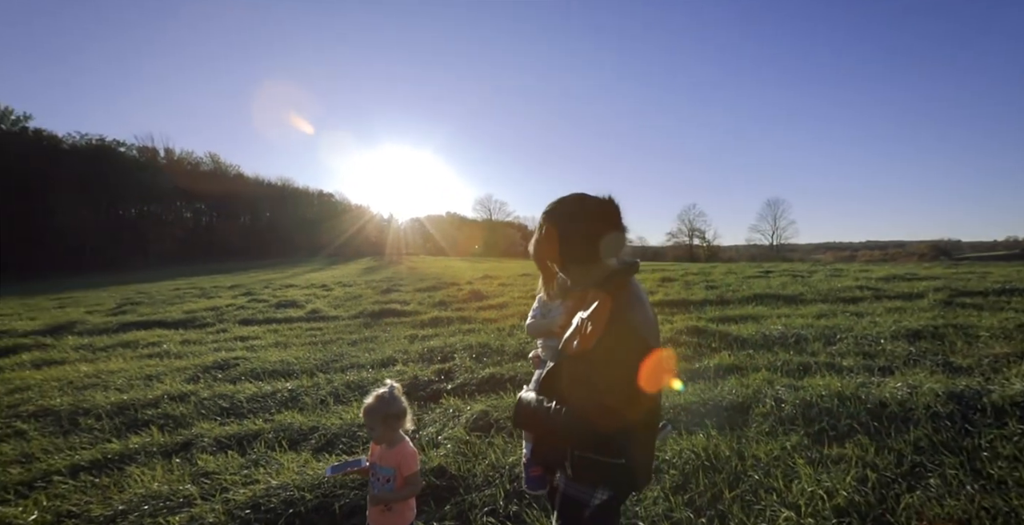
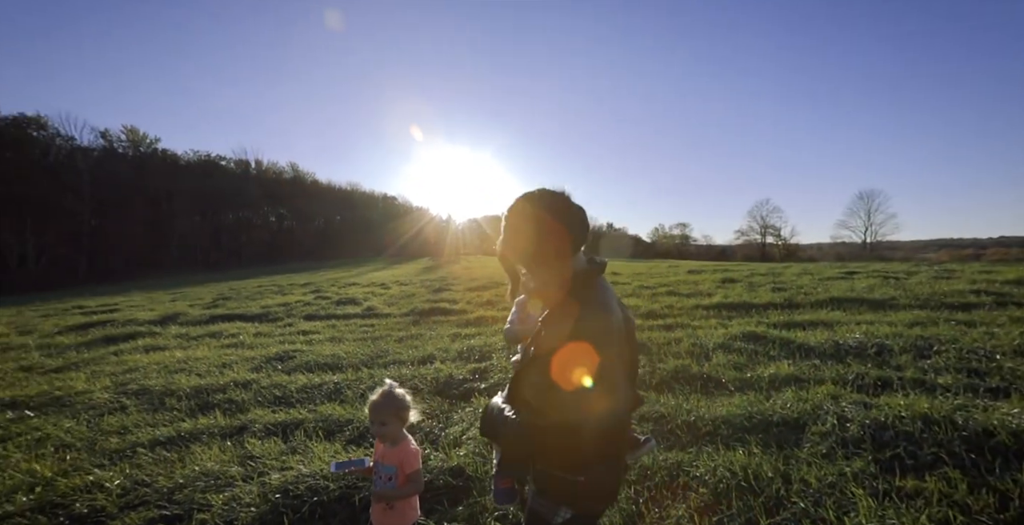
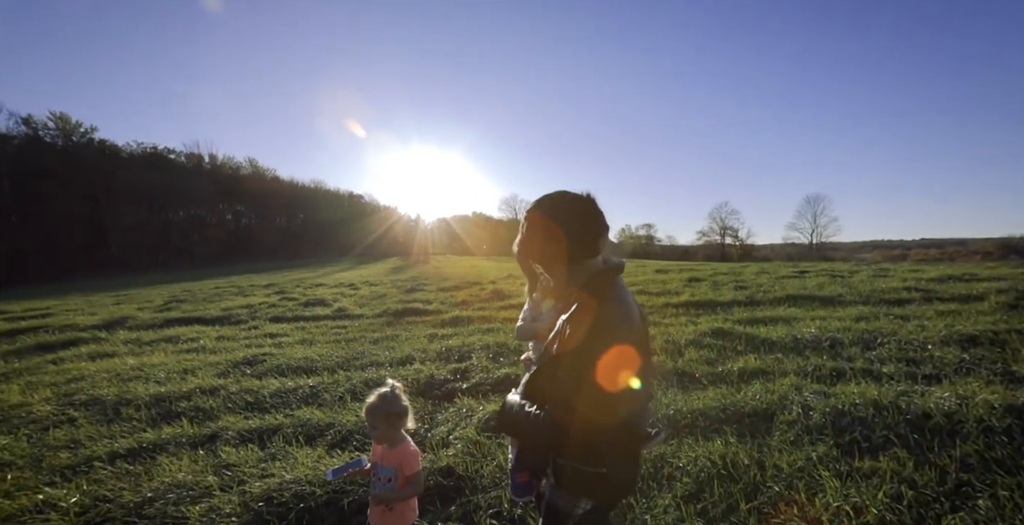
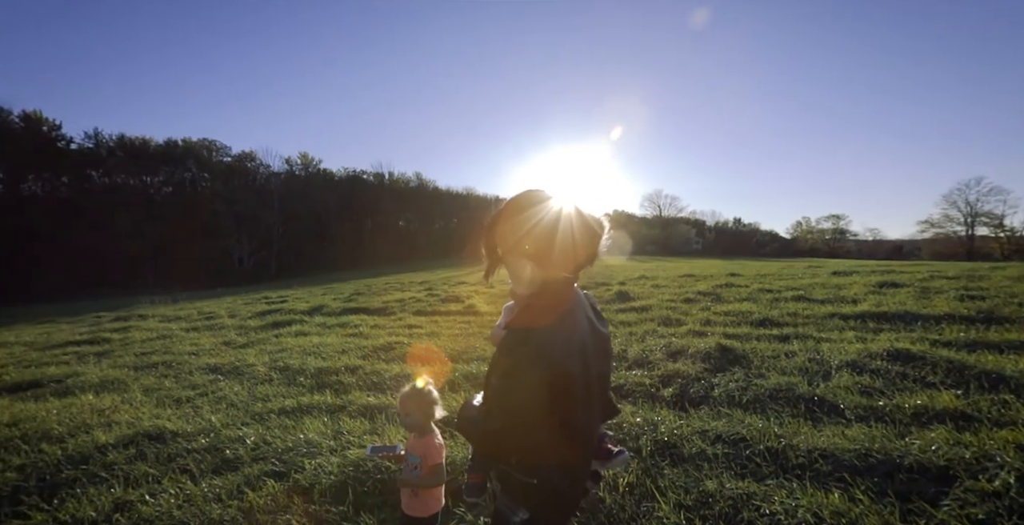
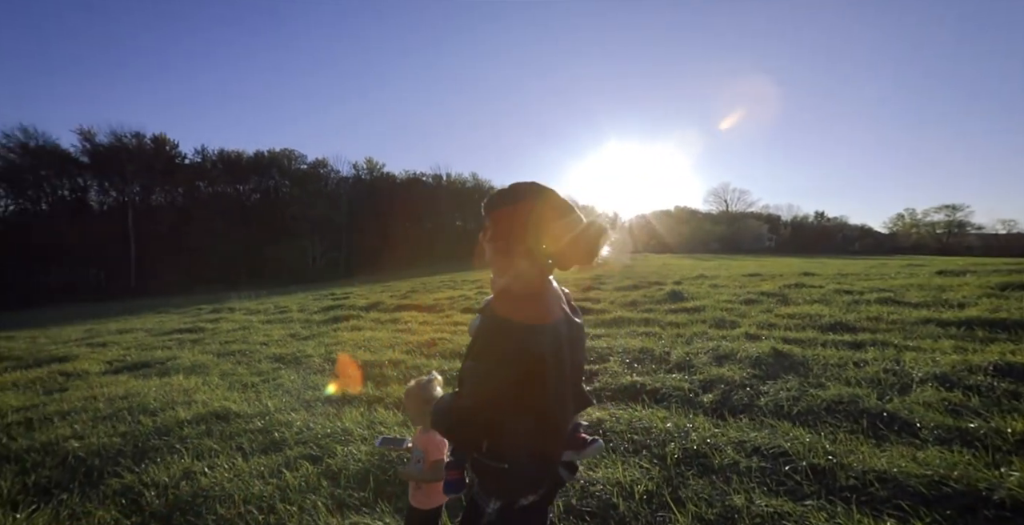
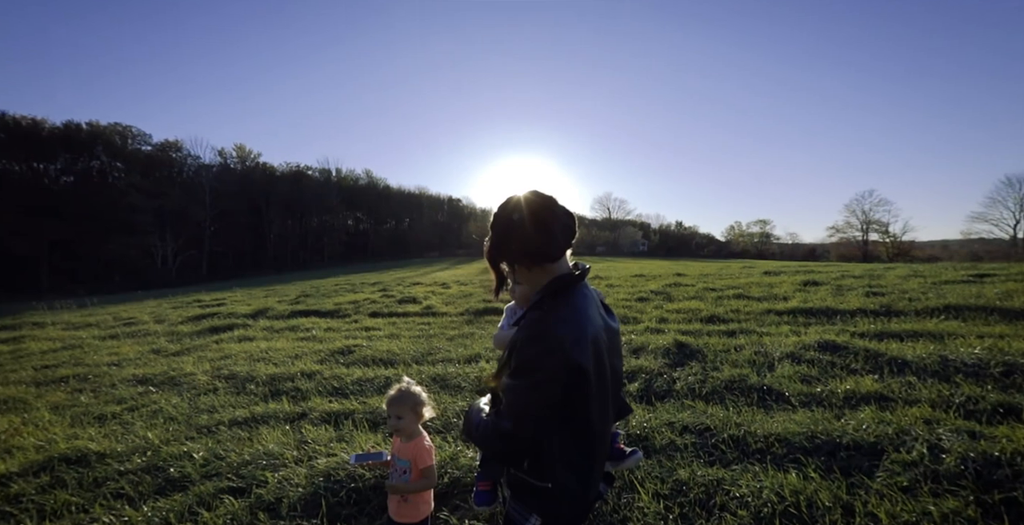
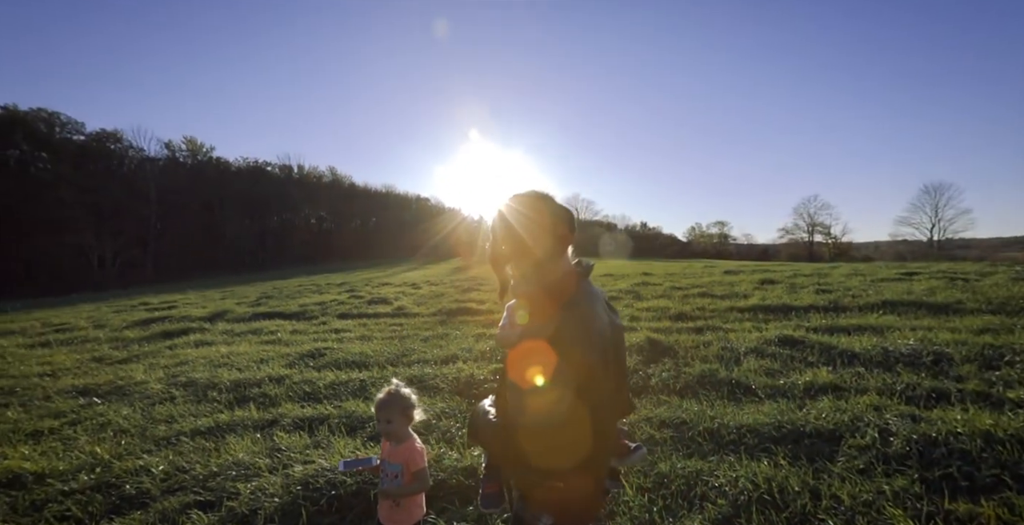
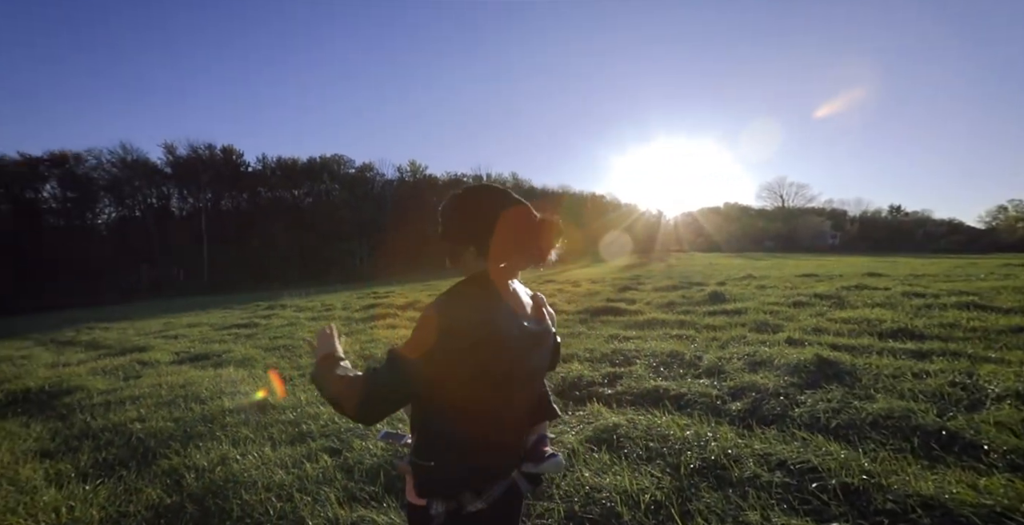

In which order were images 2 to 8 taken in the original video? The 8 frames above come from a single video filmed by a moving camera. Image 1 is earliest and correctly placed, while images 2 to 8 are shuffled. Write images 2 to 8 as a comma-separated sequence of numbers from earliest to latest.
3, 2, 7, 6, 4, 5, 8
